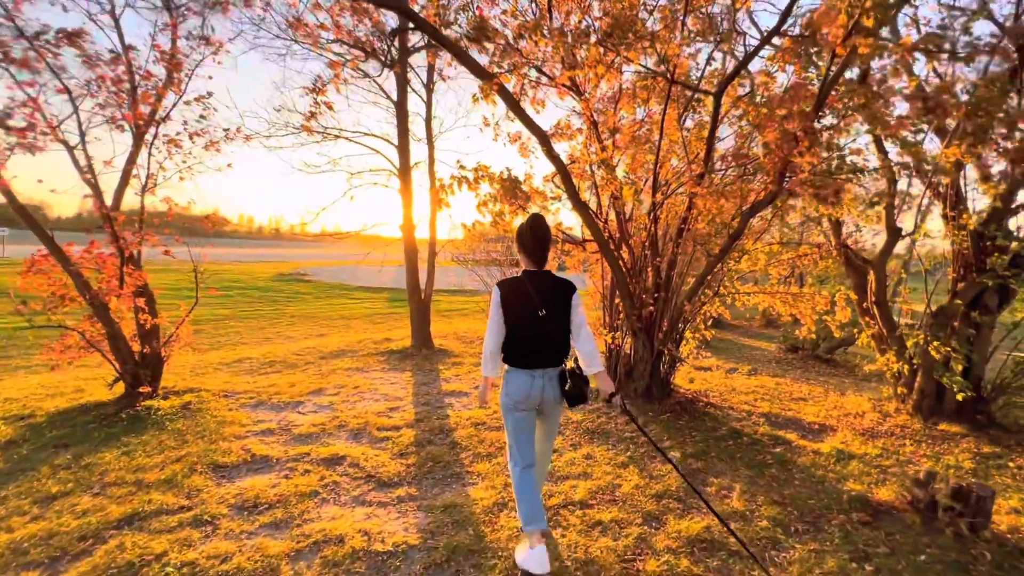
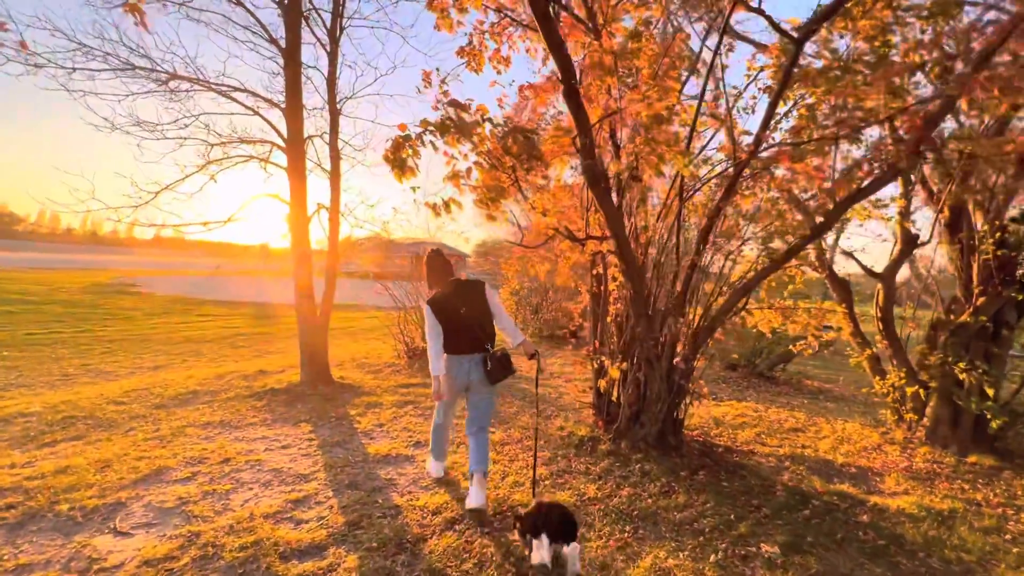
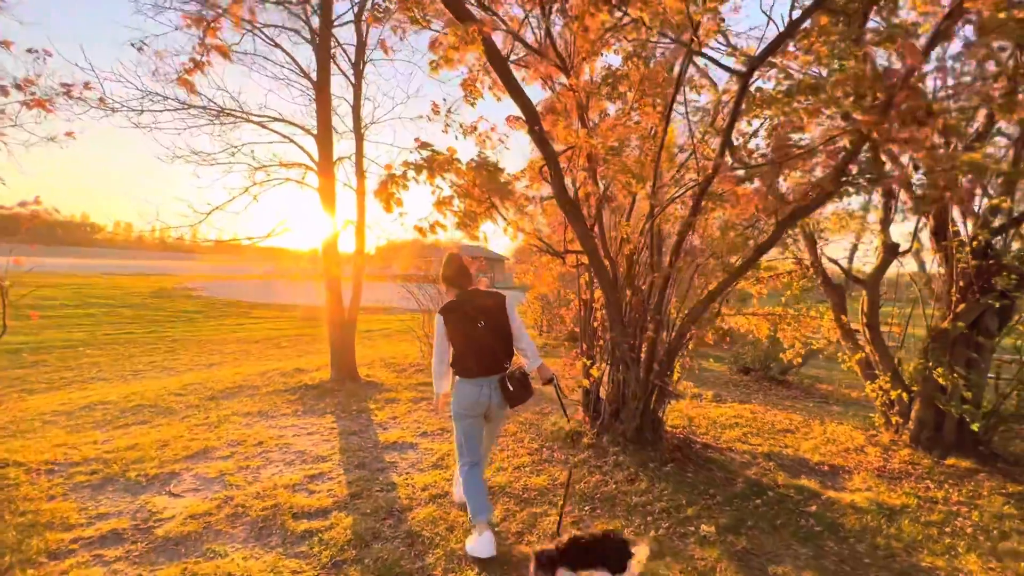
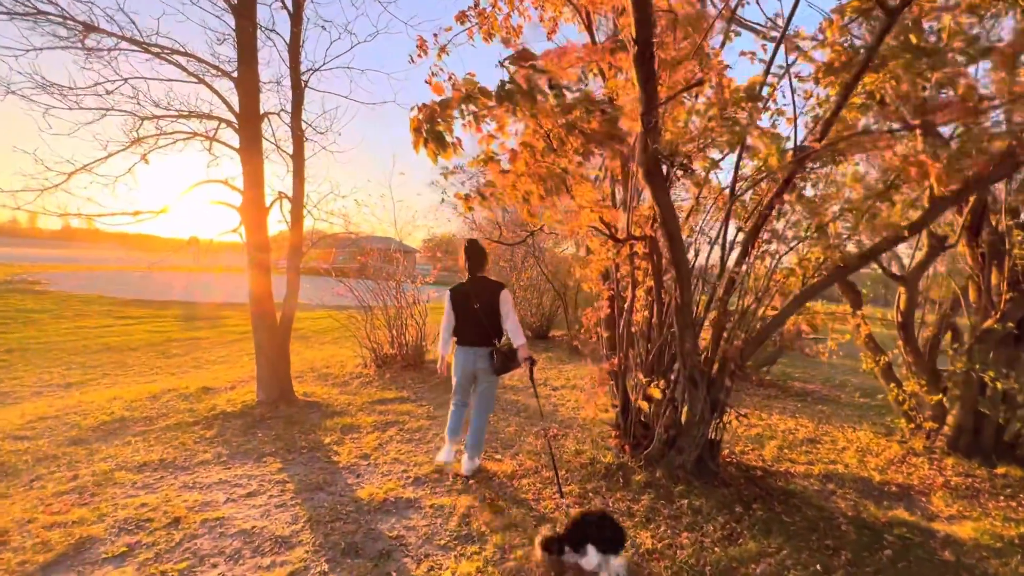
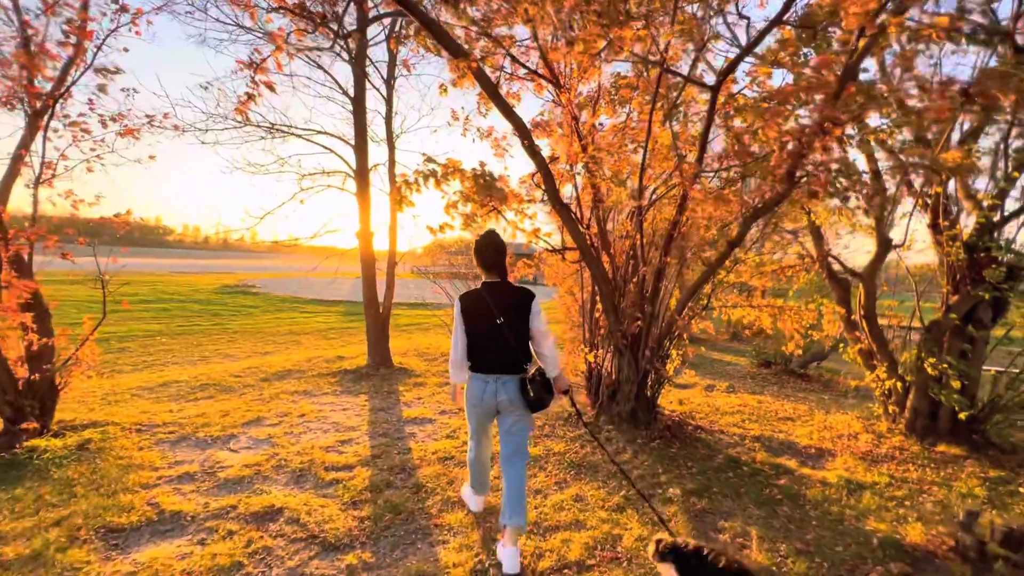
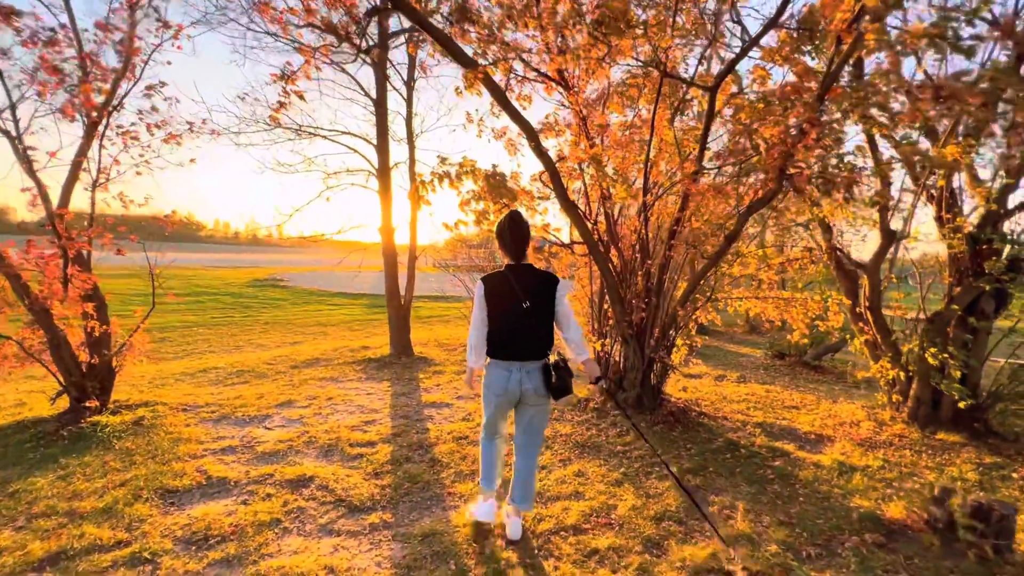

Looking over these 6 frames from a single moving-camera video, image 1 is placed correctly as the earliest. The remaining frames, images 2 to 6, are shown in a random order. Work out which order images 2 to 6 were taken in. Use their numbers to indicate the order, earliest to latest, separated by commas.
6, 5, 3, 2, 4
